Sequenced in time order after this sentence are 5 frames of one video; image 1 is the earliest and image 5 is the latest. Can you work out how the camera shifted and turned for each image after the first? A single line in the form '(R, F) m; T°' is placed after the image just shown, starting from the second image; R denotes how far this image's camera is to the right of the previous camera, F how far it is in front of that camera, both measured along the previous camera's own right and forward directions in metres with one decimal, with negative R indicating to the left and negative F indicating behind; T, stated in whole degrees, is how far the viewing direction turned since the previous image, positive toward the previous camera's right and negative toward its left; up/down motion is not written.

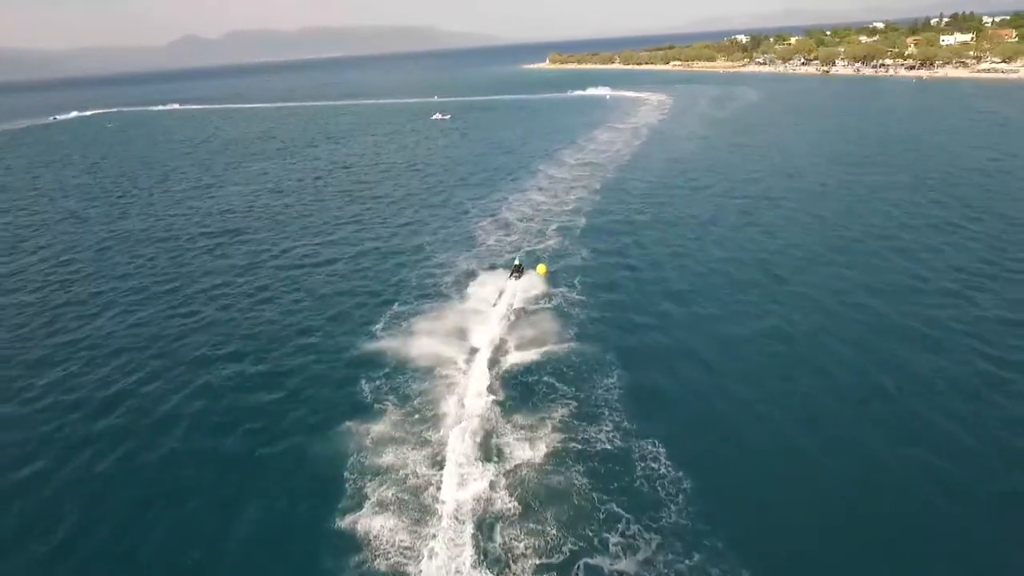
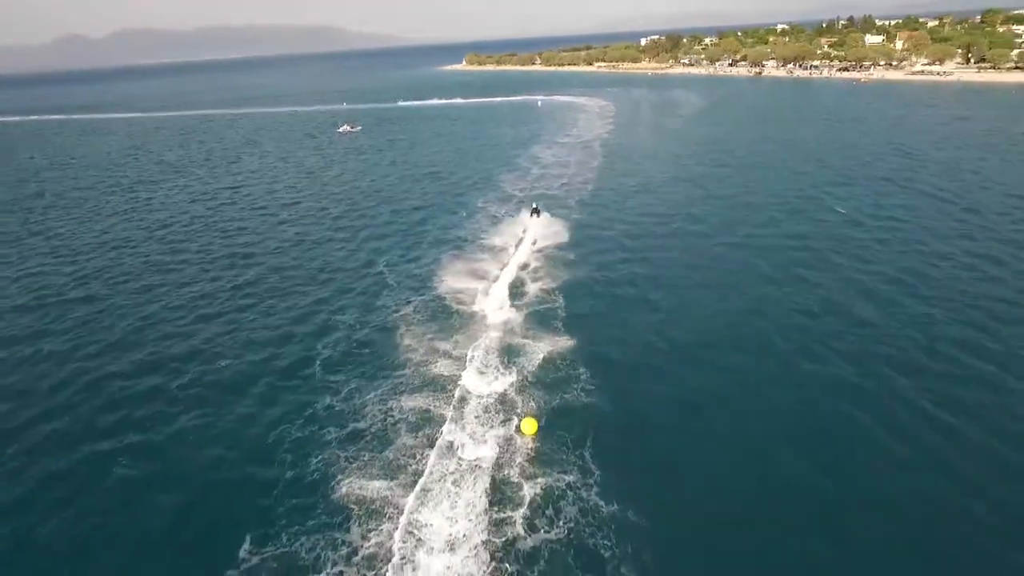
(-1.2, +18.6) m; +7°
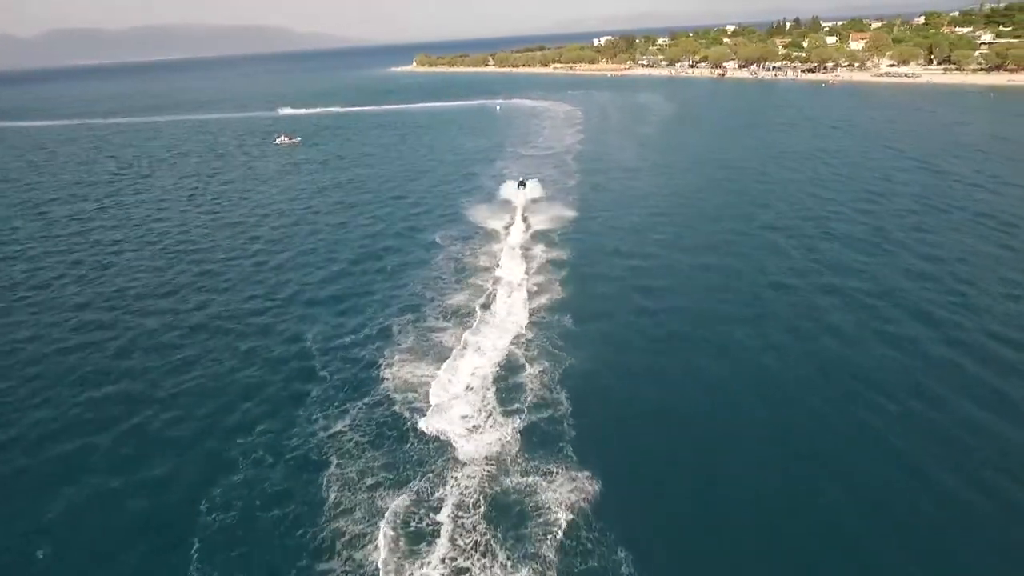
(-0.9, +10.5) m; +4°
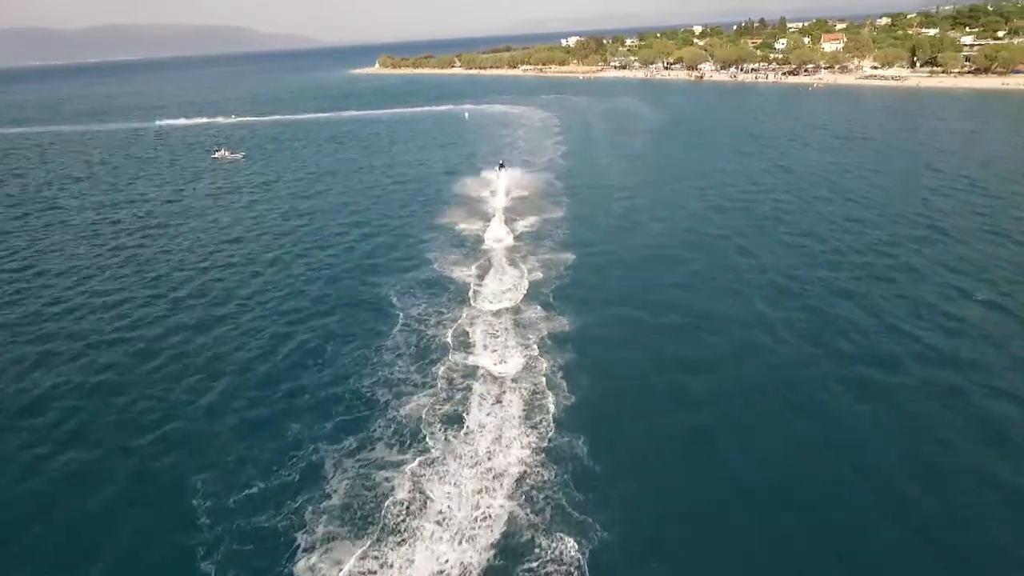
(-0.6, +9.7) m; +3°
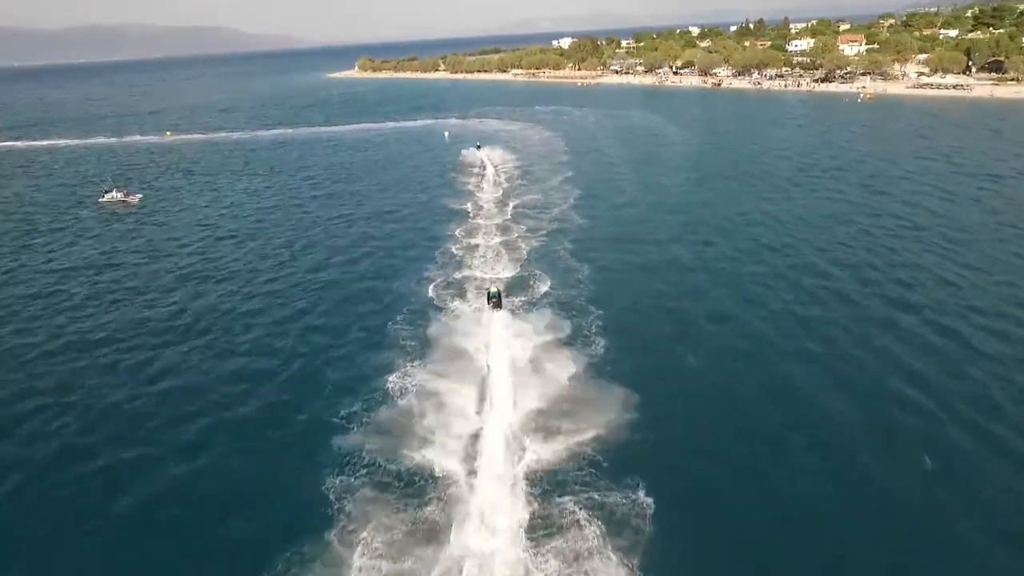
(-0.7, +20.7) m; +1°
